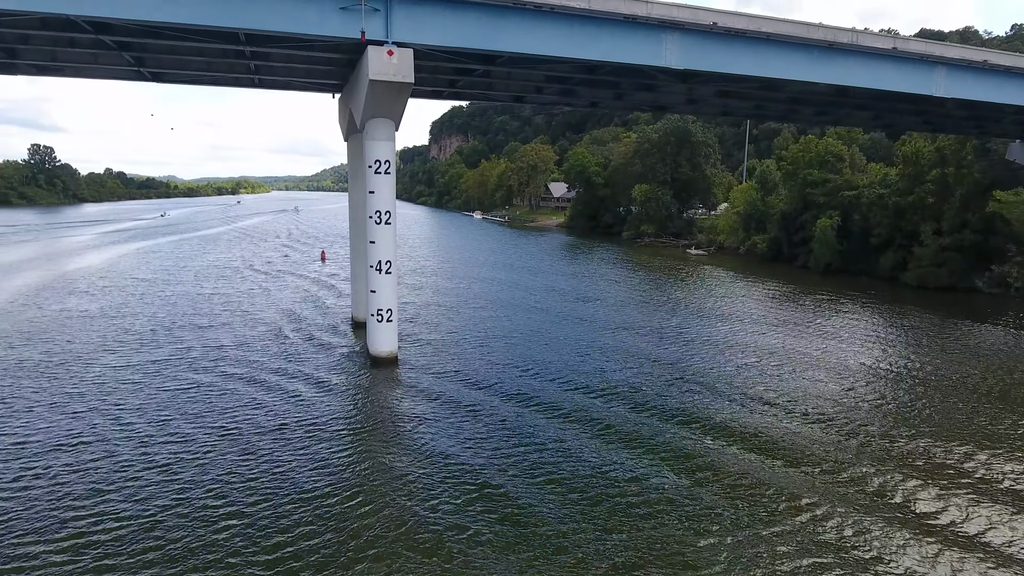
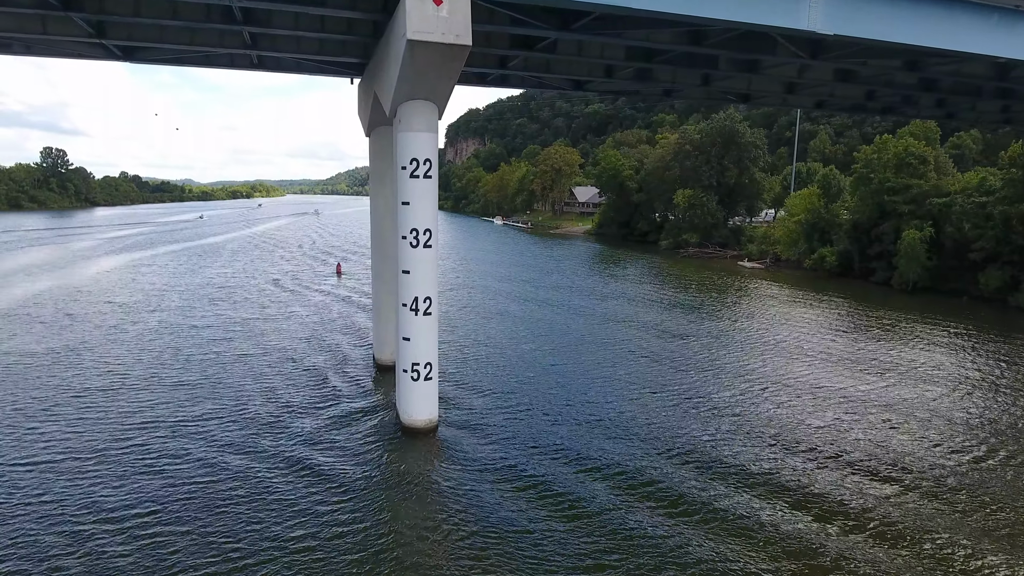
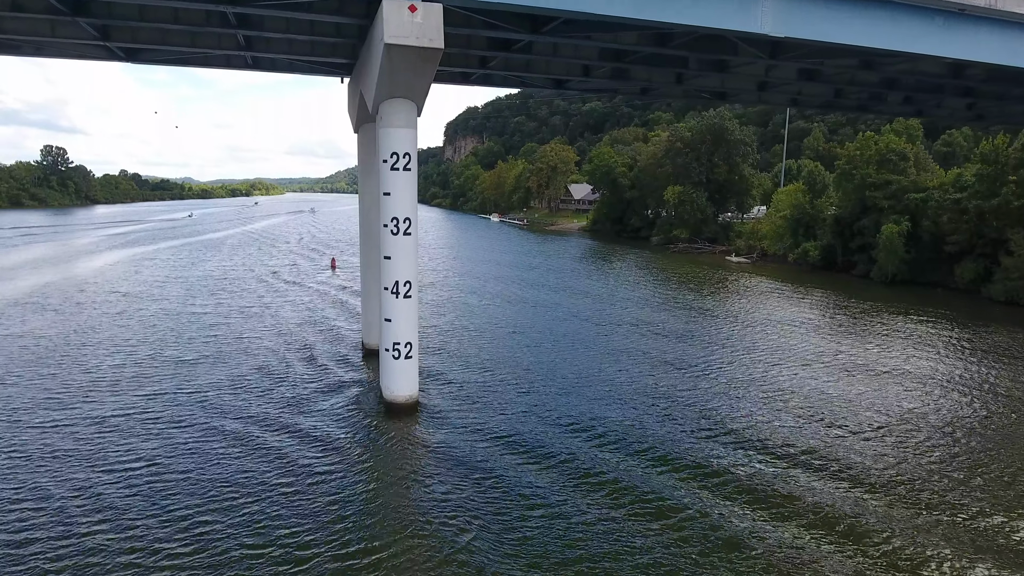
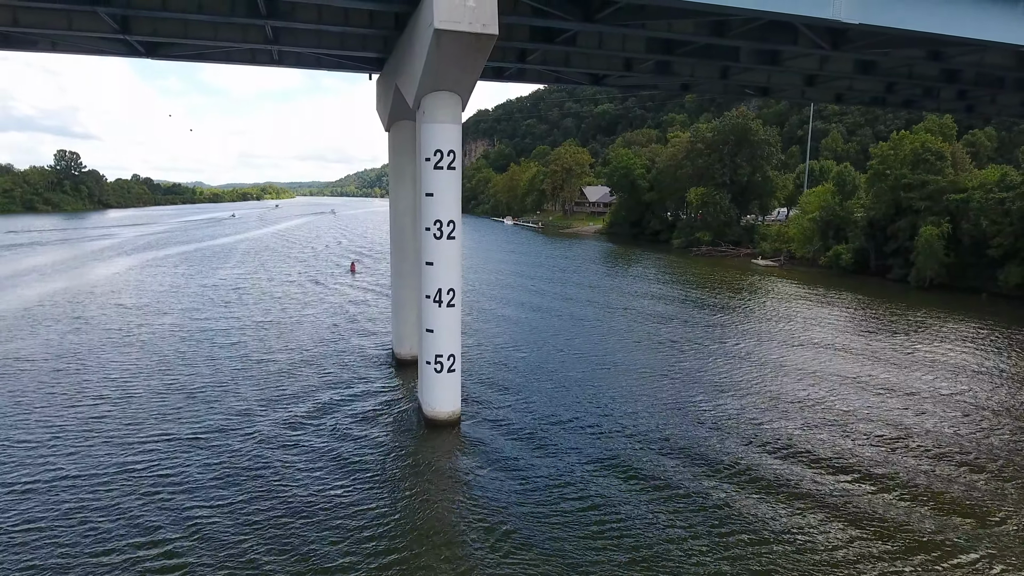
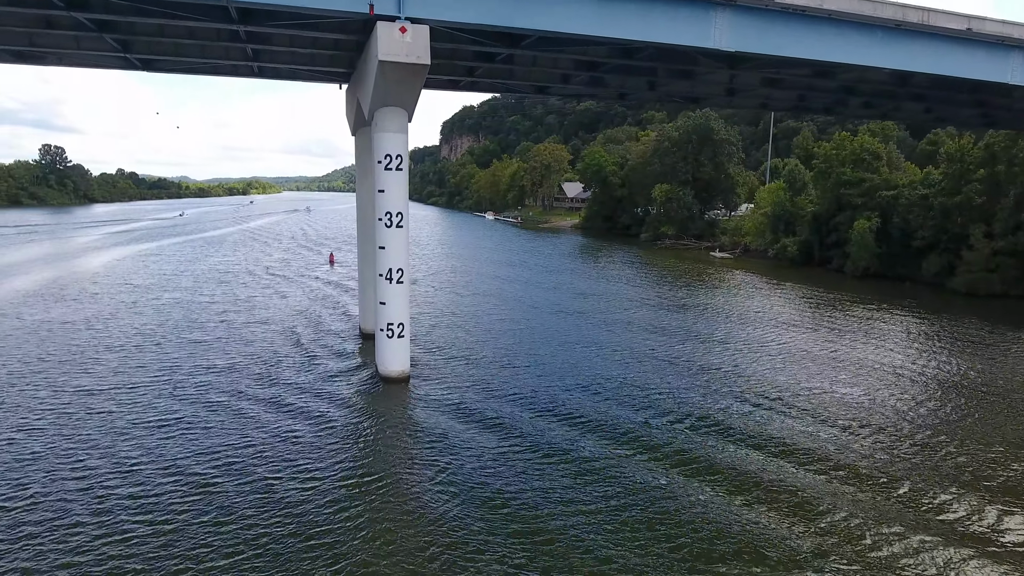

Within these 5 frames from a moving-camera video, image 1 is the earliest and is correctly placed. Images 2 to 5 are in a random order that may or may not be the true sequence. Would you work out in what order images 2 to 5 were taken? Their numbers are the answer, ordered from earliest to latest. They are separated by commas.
5, 3, 2, 4
